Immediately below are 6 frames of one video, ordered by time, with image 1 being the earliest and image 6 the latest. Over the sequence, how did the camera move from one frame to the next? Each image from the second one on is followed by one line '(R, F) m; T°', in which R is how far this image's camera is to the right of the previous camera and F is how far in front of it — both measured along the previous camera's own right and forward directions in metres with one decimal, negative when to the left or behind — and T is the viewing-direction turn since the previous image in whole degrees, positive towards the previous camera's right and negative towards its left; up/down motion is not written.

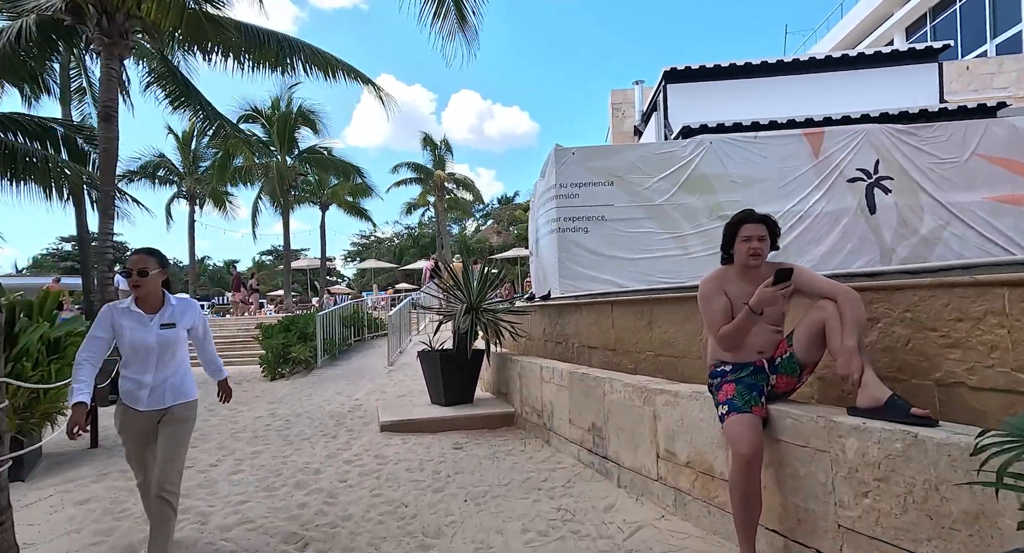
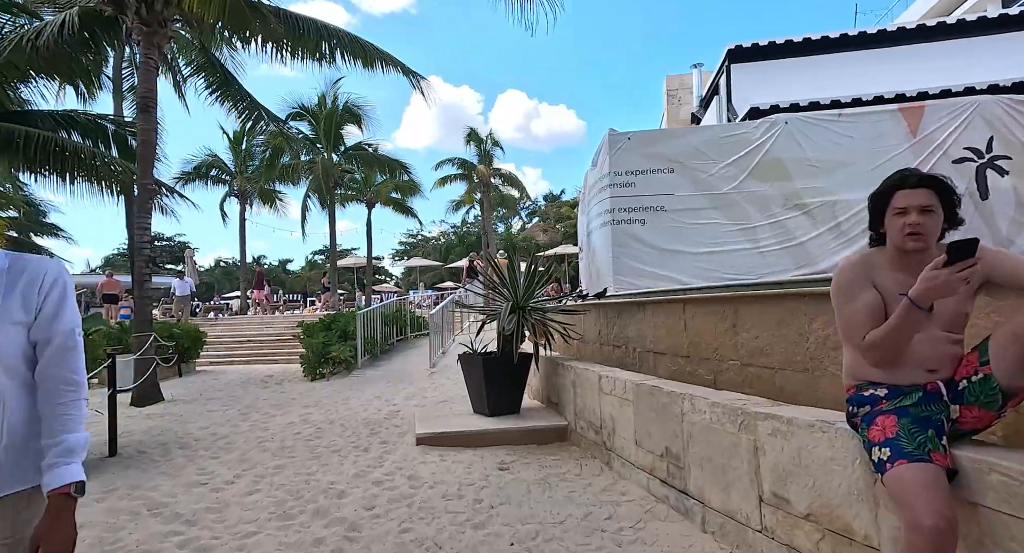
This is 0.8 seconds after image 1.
(-0.1, +0.6) m; -5°
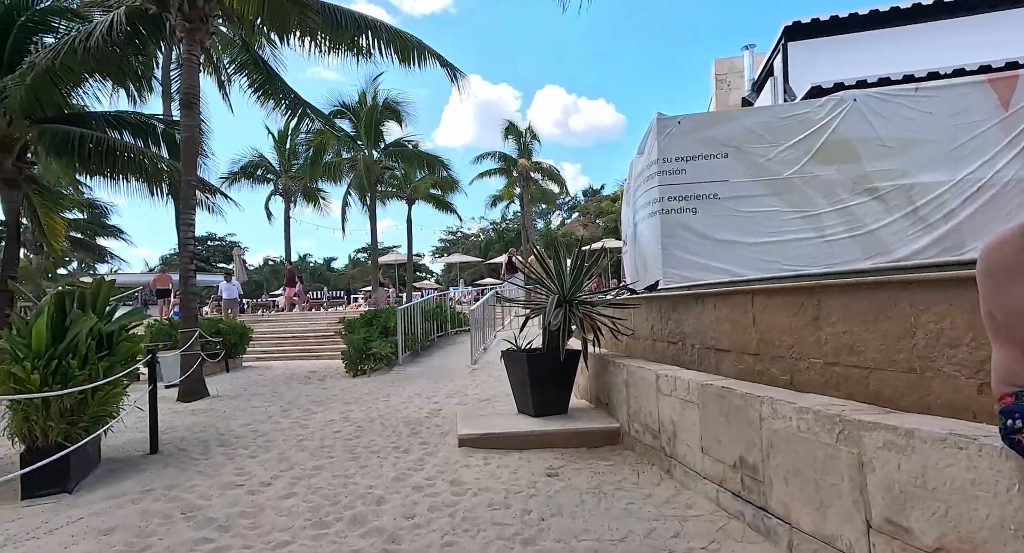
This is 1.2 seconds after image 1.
(-0.1, +0.3) m; -4°
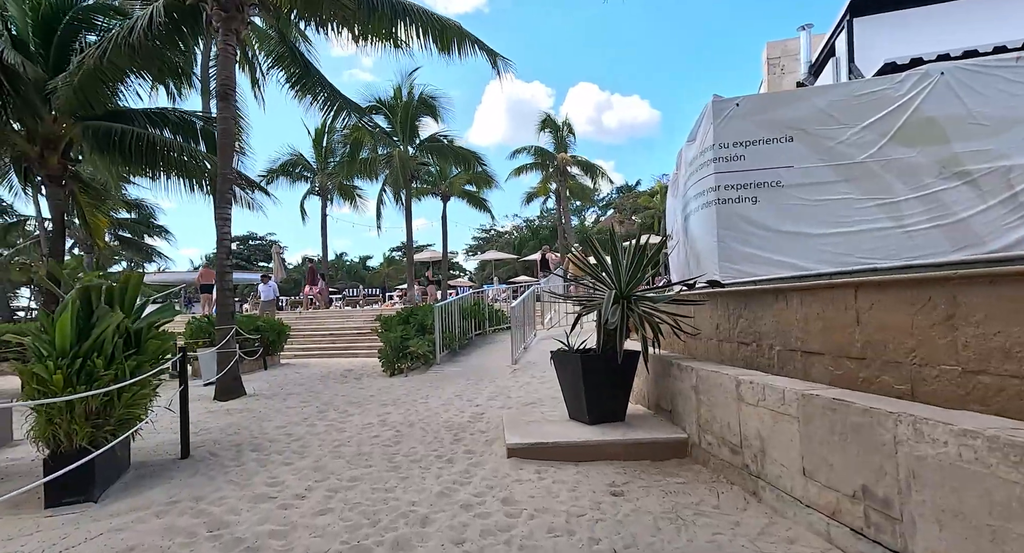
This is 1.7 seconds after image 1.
(-0.2, +0.4) m; -4°
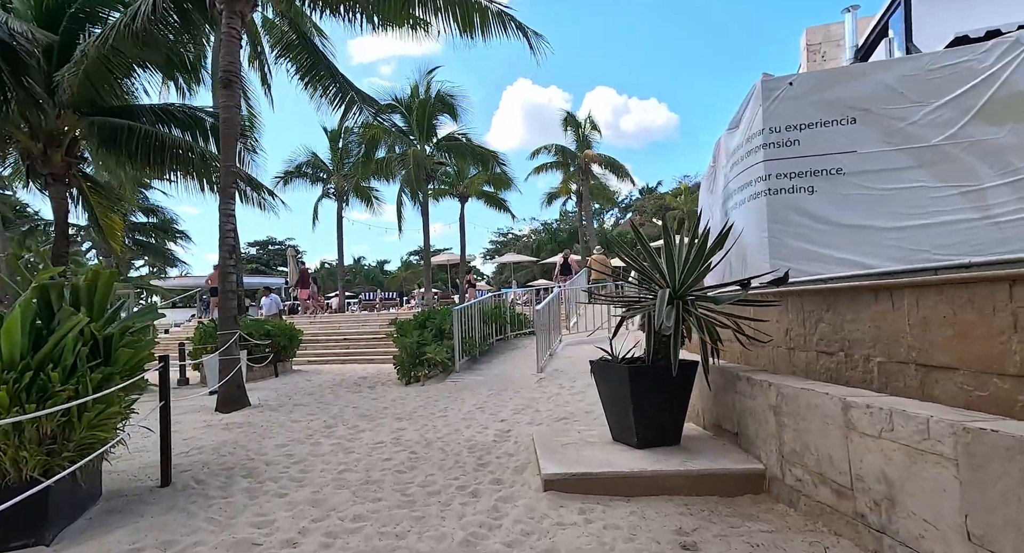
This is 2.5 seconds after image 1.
(-0.1, +0.7) m; -2°
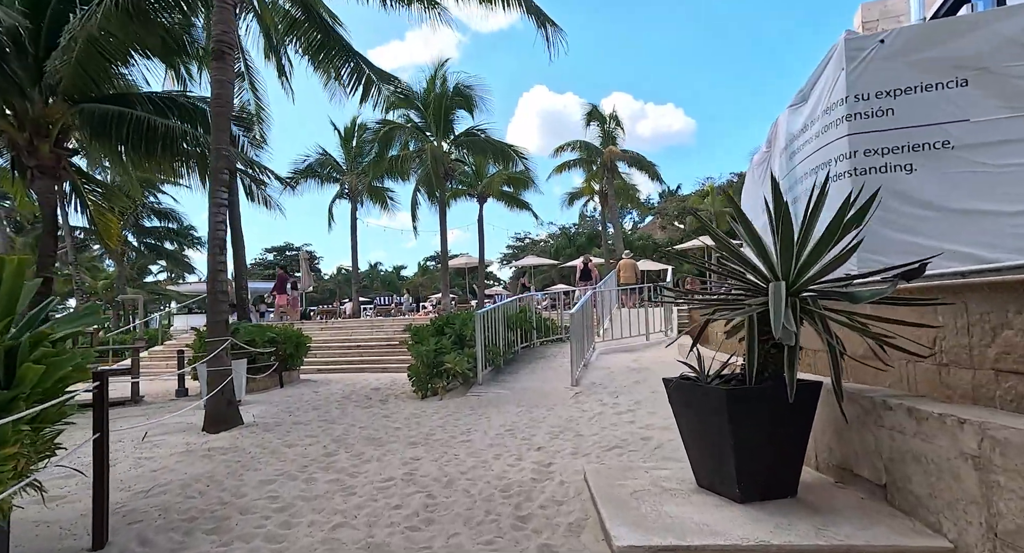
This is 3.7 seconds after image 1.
(-0.2, +1.0) m; -2°
